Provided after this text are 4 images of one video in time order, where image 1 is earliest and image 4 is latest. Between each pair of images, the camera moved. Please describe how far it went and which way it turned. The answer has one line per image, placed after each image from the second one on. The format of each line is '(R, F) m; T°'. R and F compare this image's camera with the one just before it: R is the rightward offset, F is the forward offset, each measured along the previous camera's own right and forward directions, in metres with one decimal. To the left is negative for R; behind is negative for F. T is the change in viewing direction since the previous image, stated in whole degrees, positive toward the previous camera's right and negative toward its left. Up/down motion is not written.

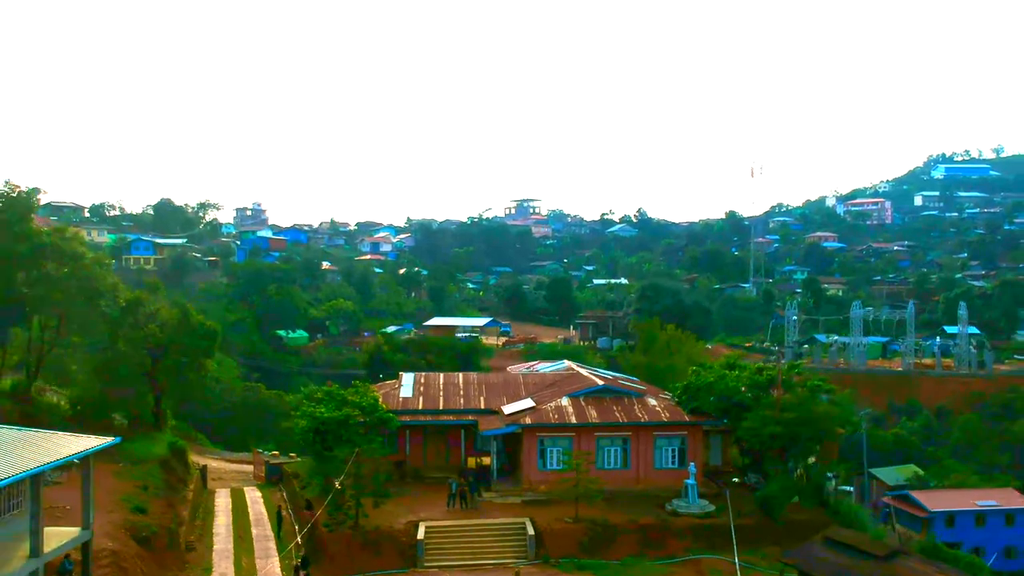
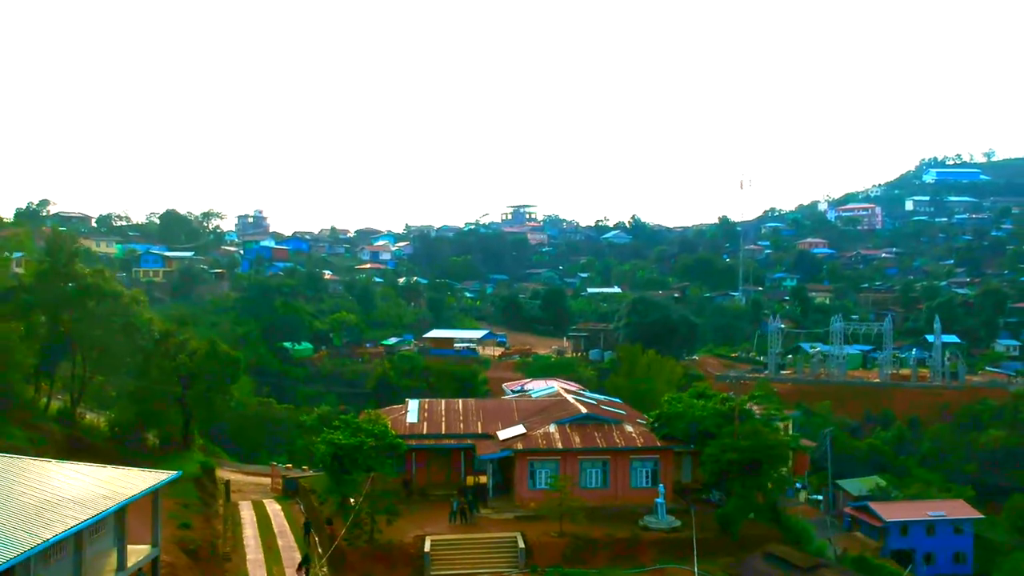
(+0.1, -2.4) m; 0°
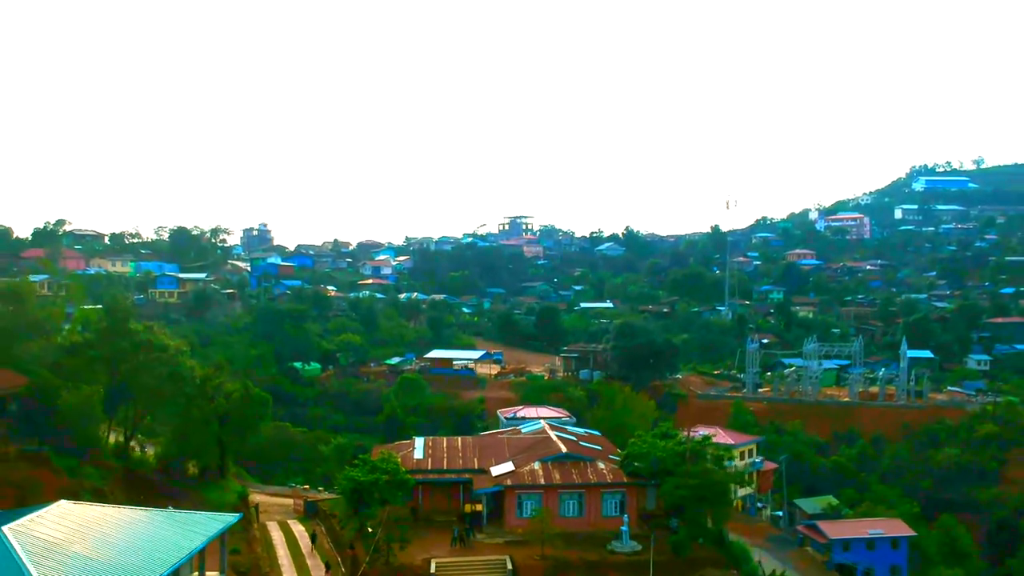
(+0.2, -3.8) m; 0°
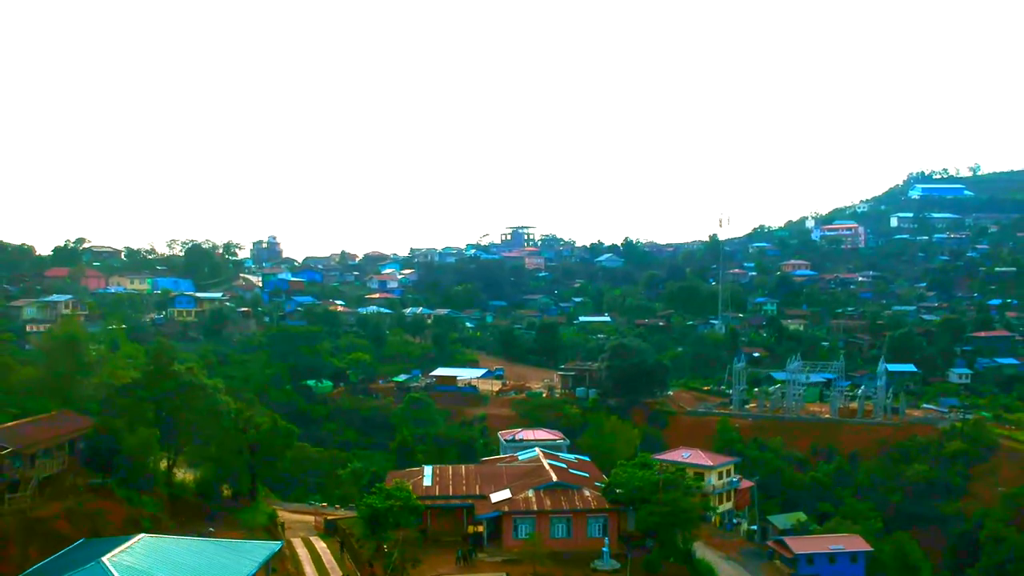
(+0.2, -3.5) m; 0°
